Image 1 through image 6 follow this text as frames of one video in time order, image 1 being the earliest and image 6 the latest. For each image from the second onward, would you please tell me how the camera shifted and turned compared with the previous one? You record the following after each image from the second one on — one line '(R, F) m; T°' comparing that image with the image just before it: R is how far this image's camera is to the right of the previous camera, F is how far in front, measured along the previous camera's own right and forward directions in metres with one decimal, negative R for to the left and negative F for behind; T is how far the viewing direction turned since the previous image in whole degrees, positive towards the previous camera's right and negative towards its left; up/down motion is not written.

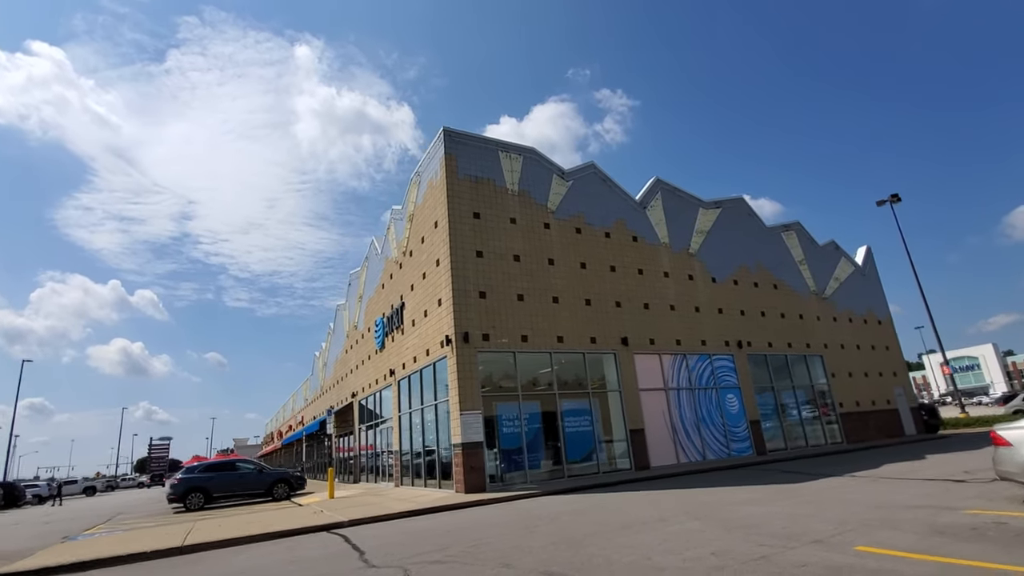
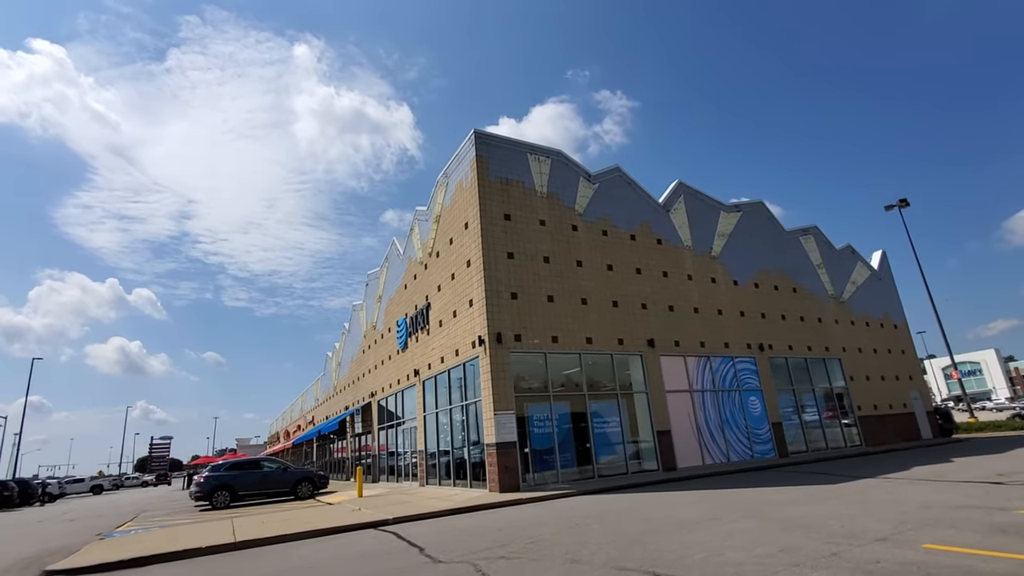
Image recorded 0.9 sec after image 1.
(-1.0, -0.1) m; 0°
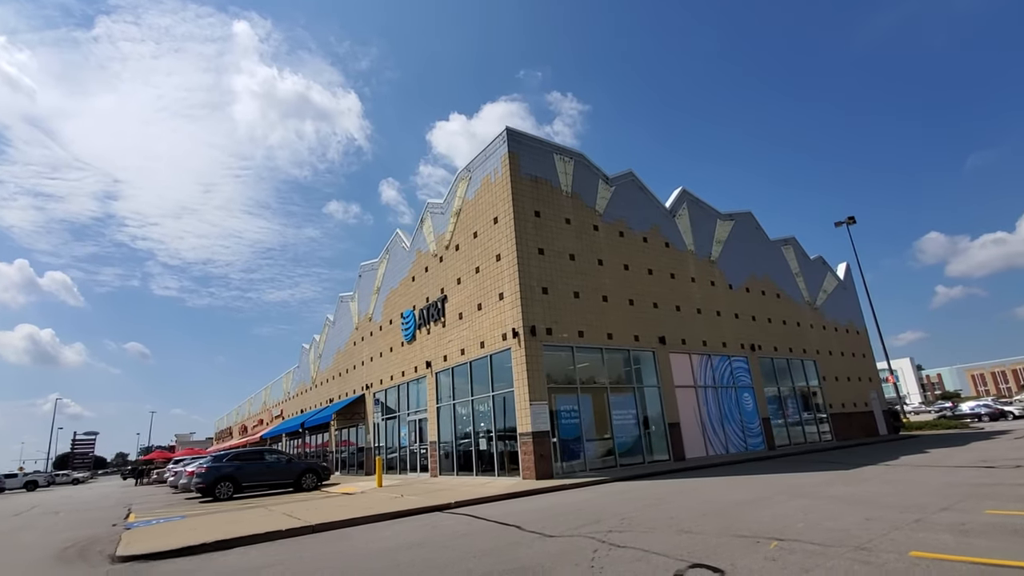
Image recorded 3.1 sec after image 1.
(-2.8, -0.4) m; +6°
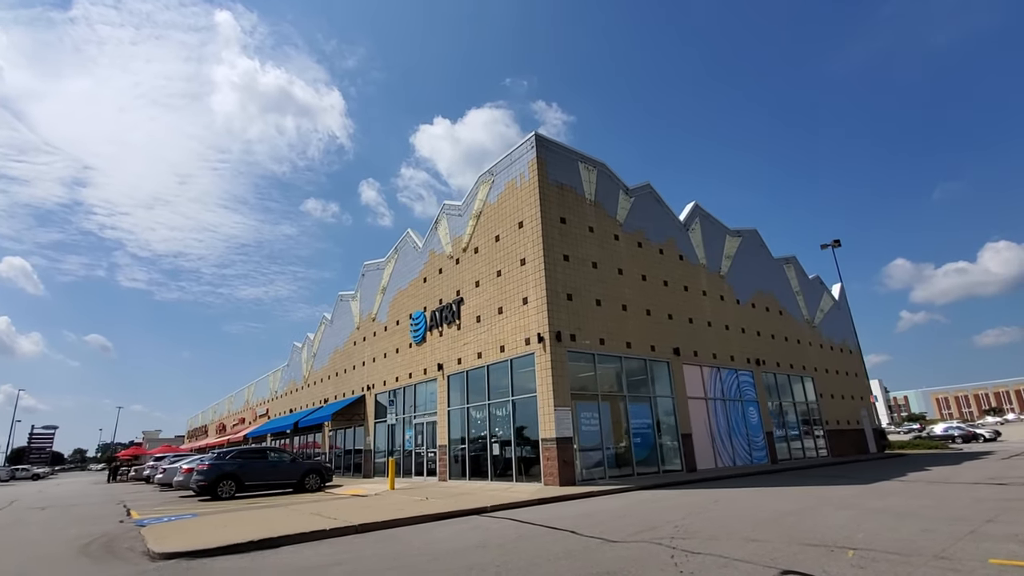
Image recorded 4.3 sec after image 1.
(-1.6, +0.1) m; +3°
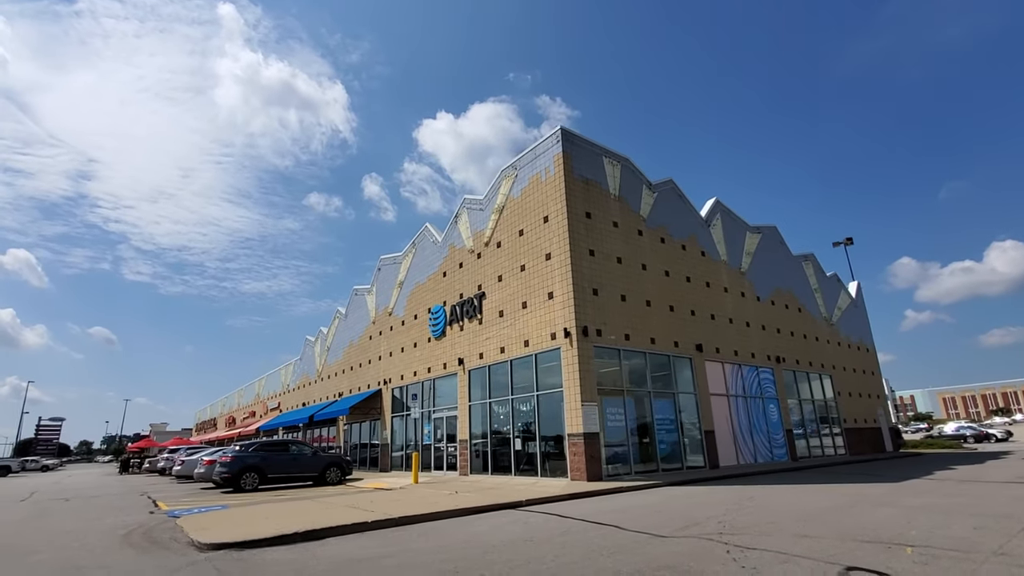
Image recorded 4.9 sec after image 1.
(-0.8, +0.1) m; 0°
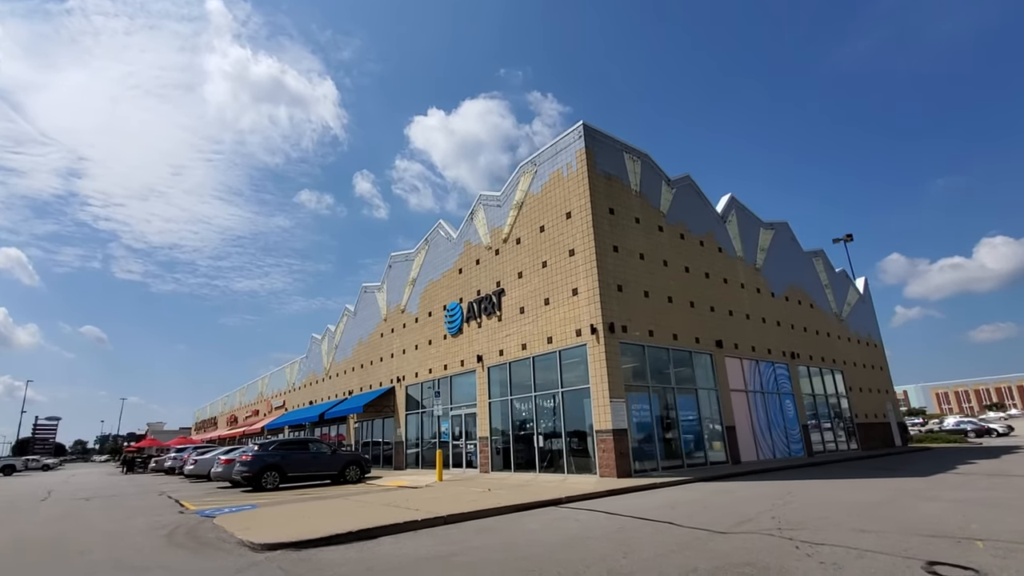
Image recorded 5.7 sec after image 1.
(-1.0, +0.1) m; +1°
